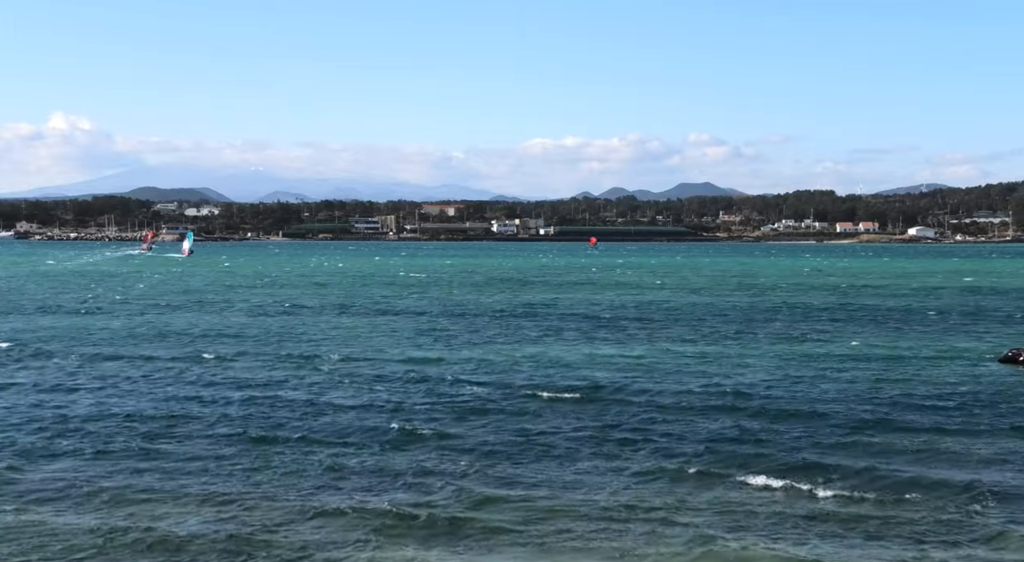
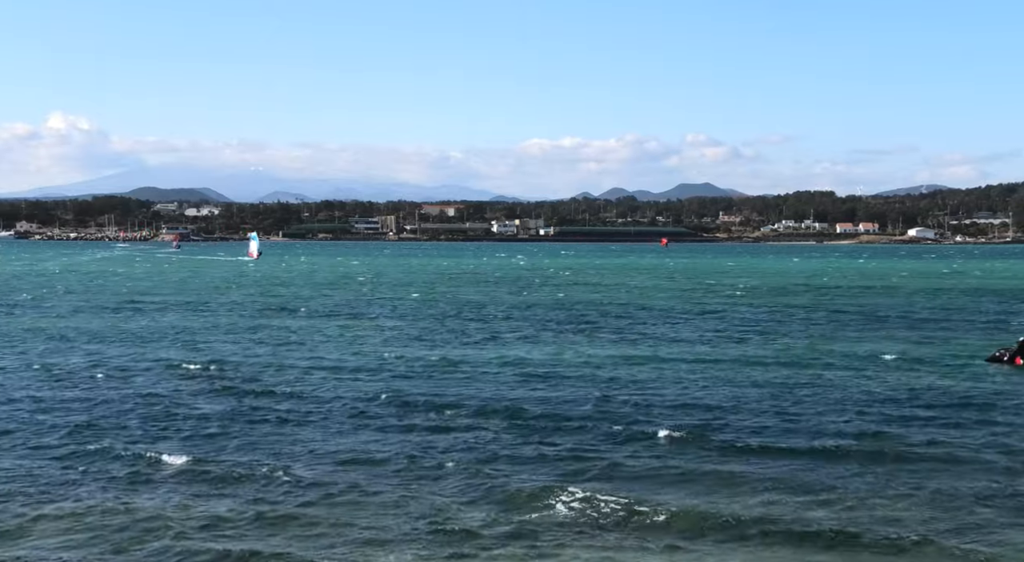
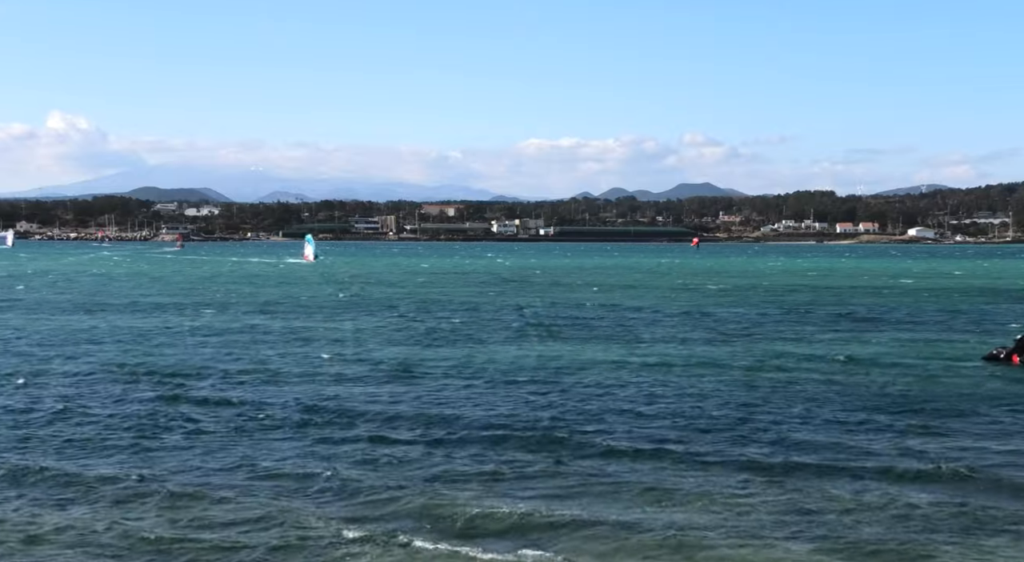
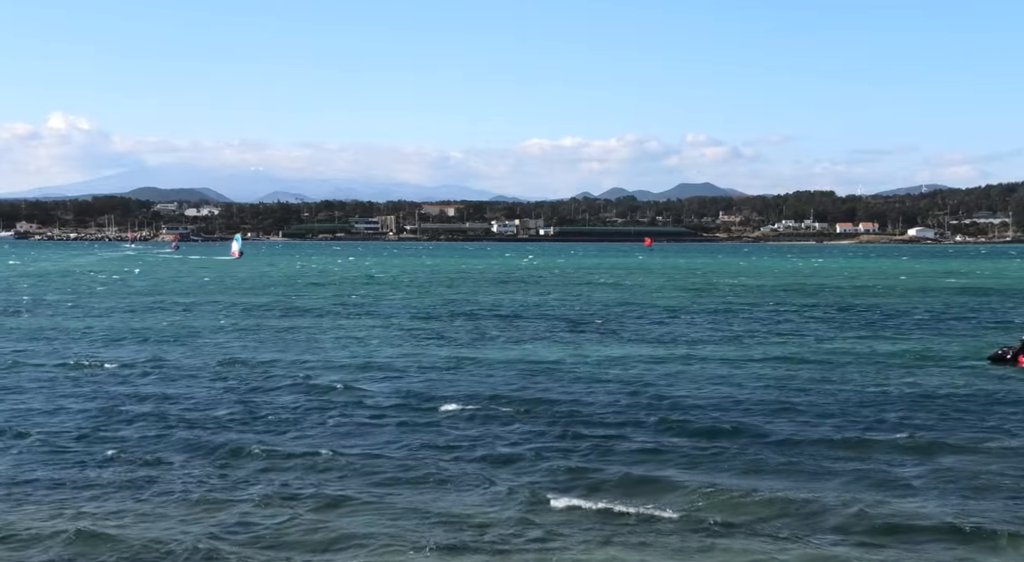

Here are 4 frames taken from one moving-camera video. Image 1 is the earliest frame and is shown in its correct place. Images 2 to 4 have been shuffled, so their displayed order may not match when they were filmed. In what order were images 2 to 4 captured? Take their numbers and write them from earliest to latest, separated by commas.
4, 2, 3
